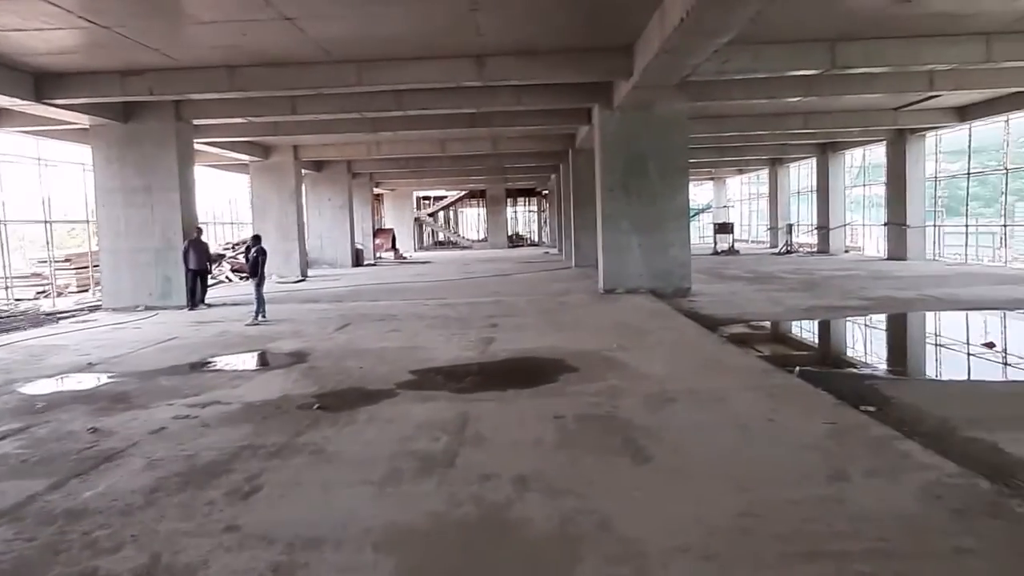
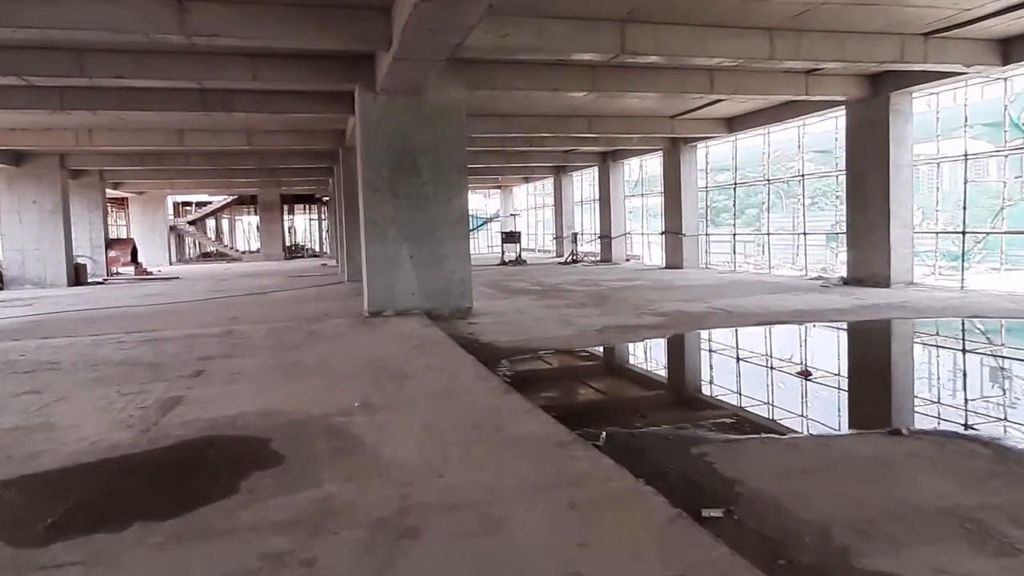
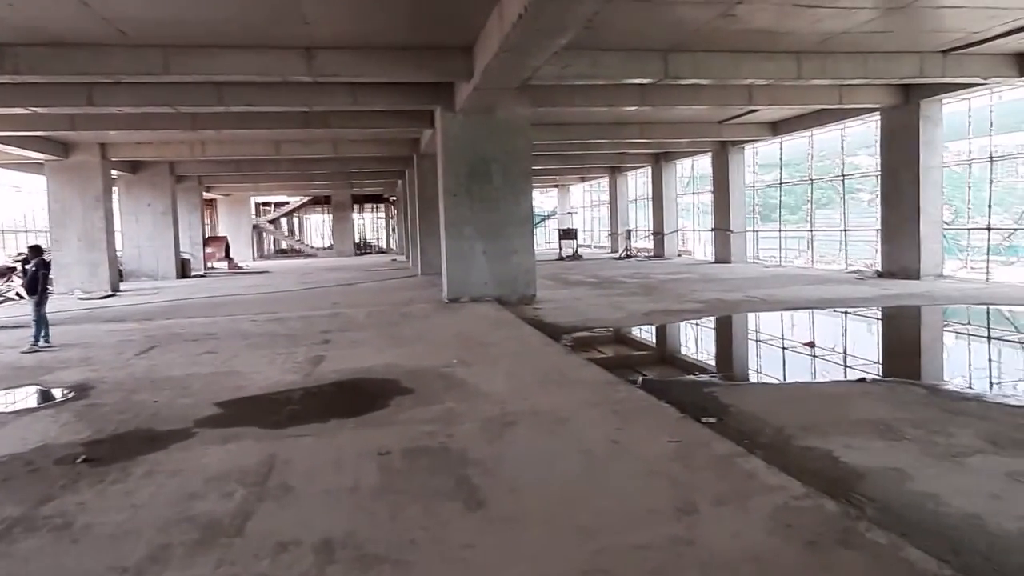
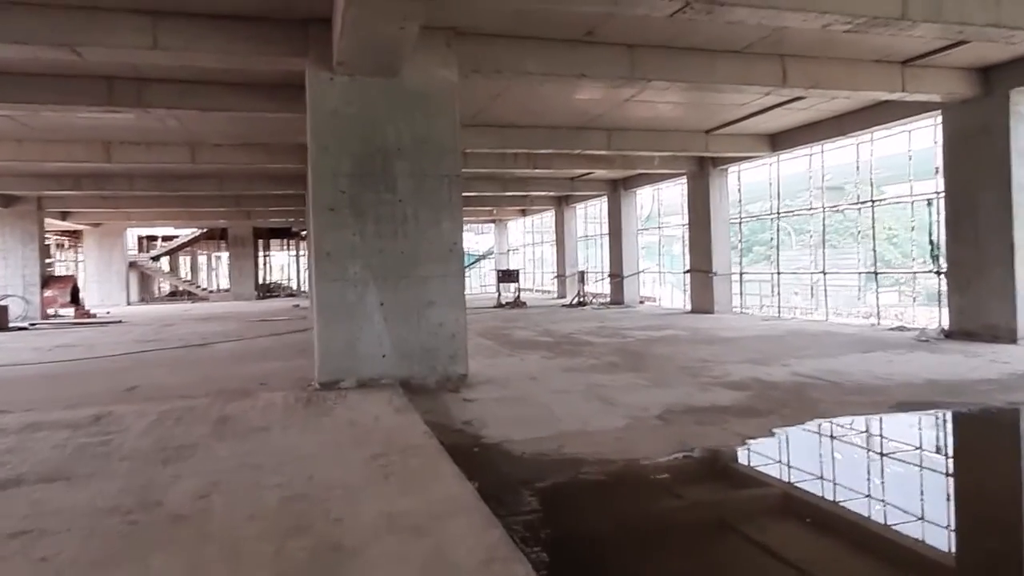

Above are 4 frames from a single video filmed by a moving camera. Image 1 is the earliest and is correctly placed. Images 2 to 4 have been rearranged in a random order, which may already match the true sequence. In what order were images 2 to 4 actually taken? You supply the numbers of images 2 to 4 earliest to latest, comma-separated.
3, 2, 4
